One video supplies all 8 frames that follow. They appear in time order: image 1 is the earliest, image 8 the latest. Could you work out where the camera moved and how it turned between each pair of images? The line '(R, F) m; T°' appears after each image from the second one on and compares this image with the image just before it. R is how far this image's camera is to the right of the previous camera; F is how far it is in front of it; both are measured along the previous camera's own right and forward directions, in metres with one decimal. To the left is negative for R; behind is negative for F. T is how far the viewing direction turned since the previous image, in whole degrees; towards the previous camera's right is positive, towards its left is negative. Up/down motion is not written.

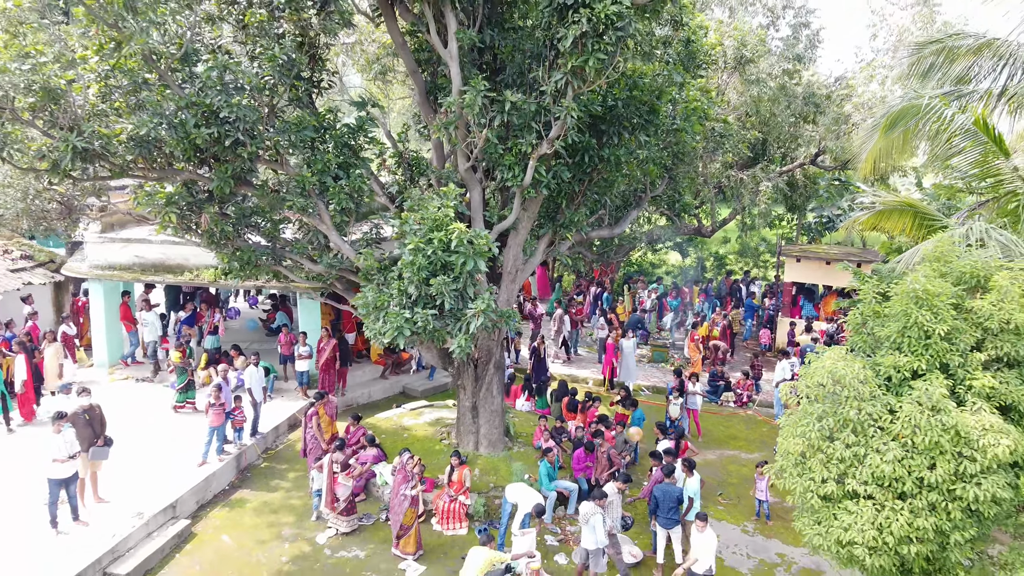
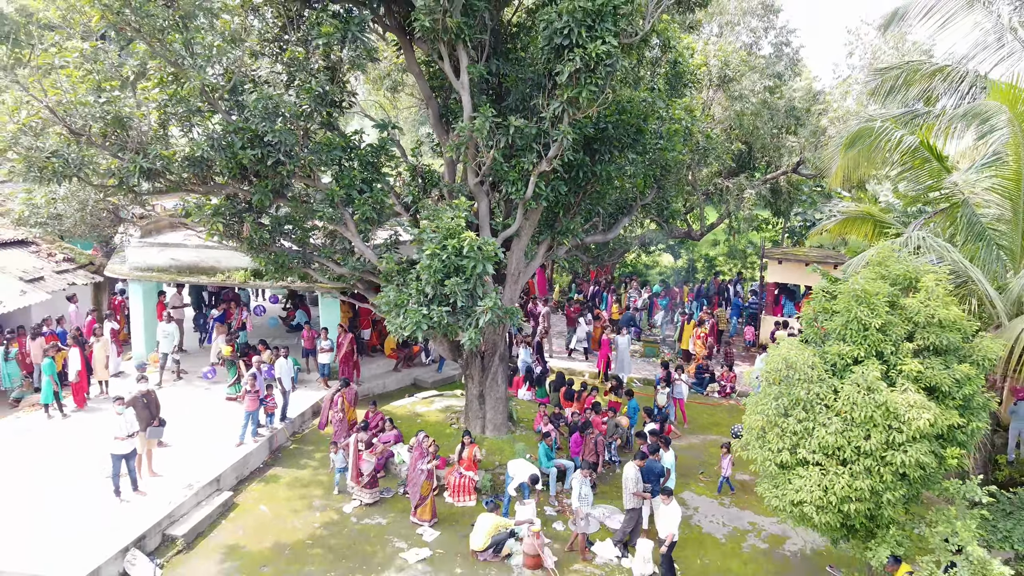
(0.0, -1.1) m; 0°
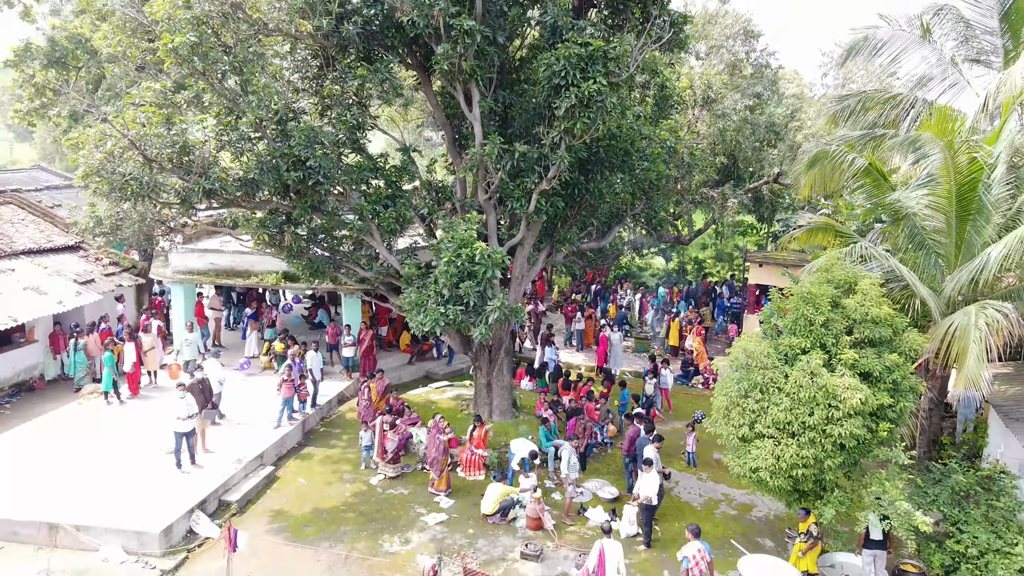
(0.0, -1.4) m; 0°
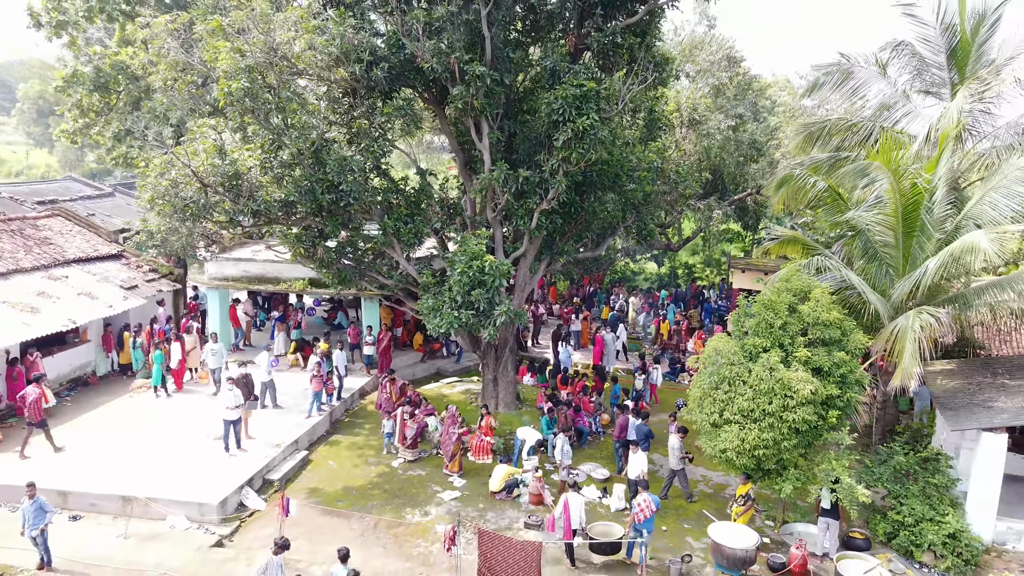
(-0.1, -1.4) m; 0°
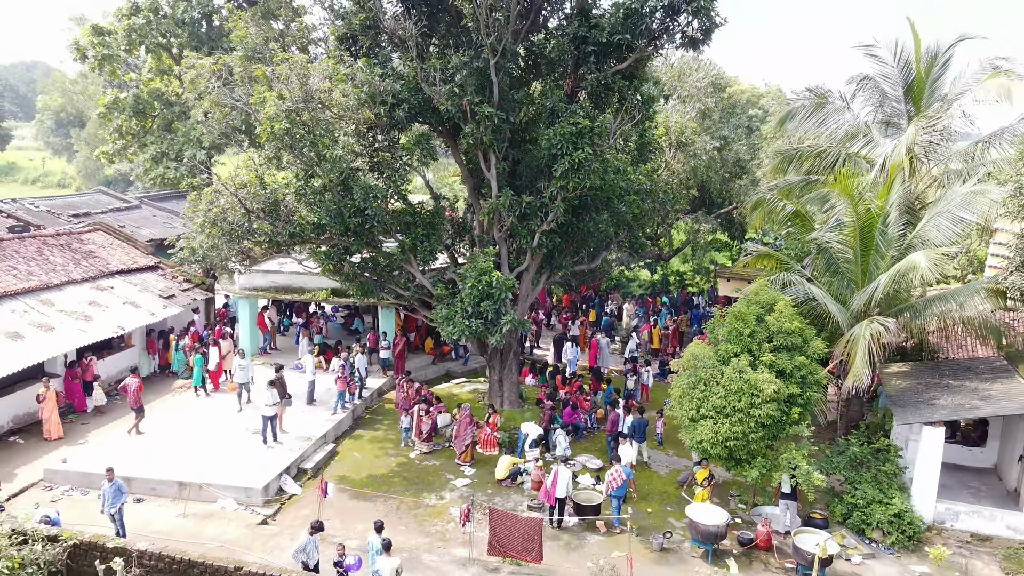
(-0.1, -1.5) m; 0°
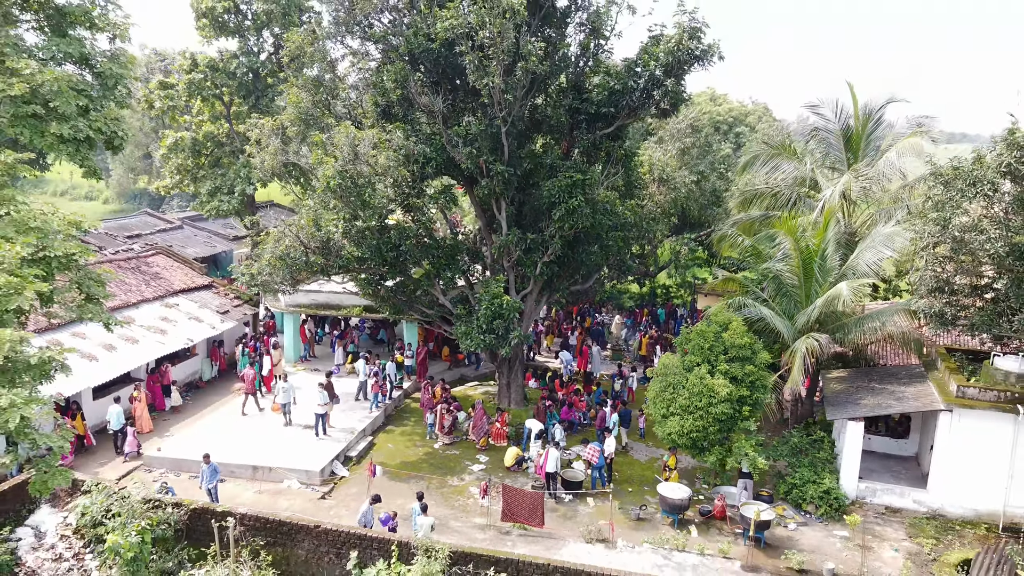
(-0.1, -2.8) m; 0°
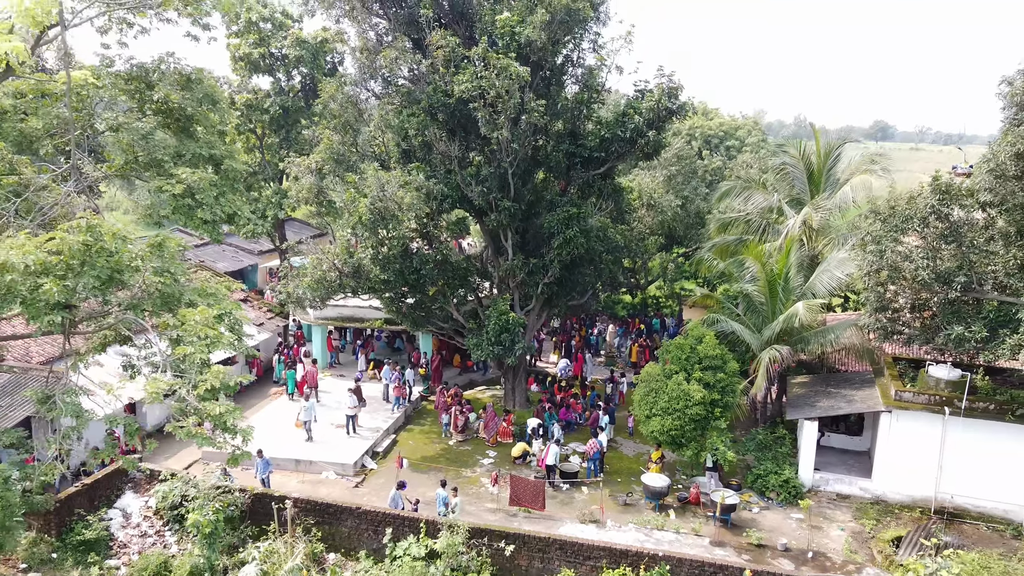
(-0.1, -2.3) m; 0°
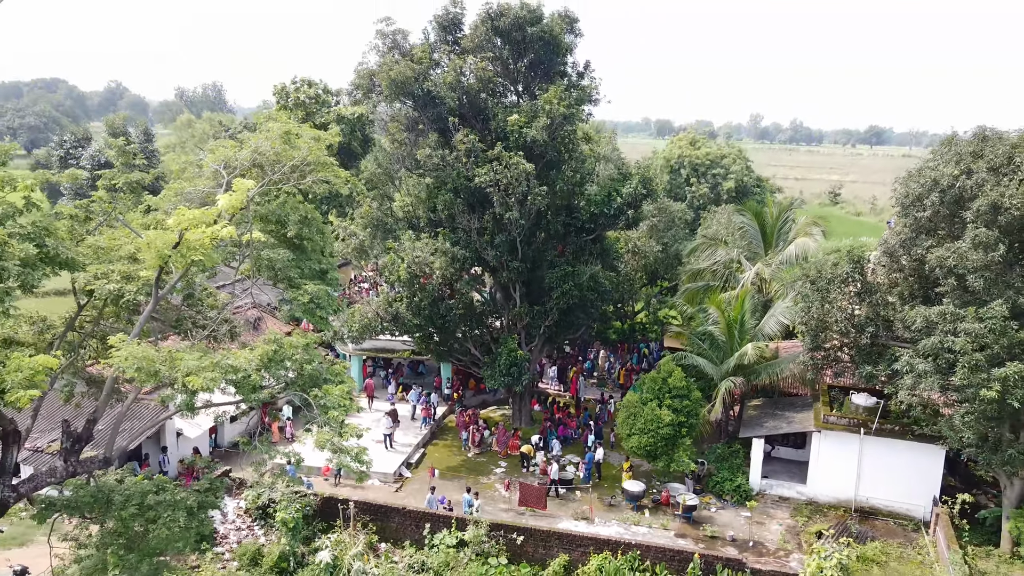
(-0.2, -4.1) m; 0°
